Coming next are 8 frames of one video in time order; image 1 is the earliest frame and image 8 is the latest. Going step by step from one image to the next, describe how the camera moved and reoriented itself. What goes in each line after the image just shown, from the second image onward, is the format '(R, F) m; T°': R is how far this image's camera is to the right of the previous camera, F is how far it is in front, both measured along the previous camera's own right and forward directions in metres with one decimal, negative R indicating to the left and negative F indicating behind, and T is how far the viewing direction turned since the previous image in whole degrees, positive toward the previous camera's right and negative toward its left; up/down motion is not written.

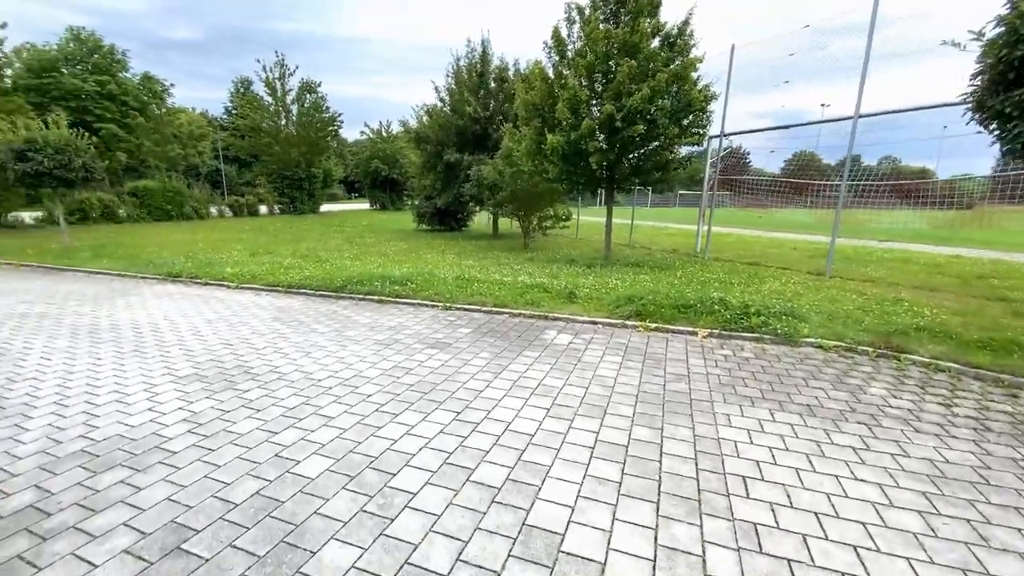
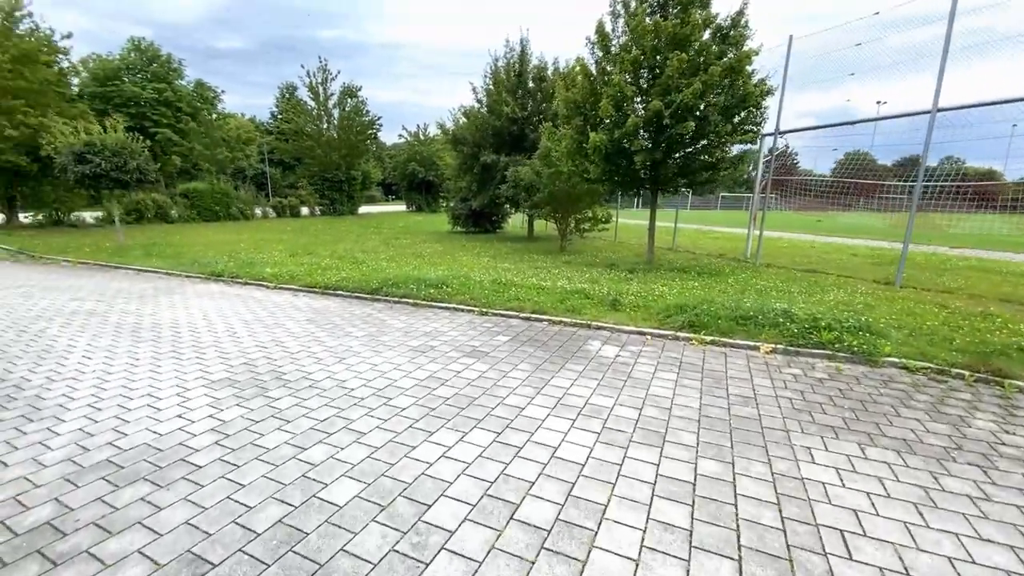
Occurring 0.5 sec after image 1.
(-0.1, +0.3) m; -4°
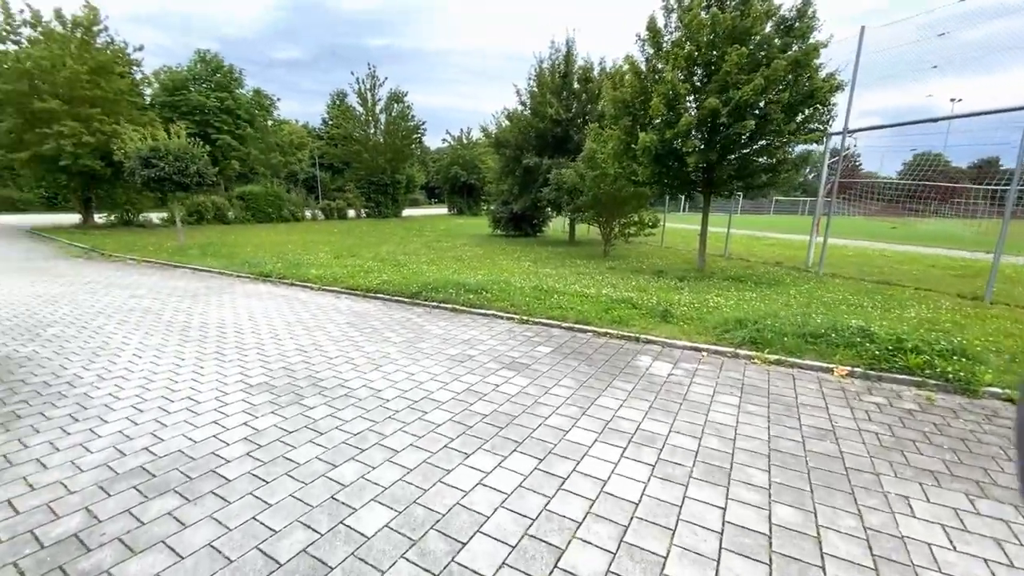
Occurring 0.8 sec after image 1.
(-0.1, +0.3) m; -5°
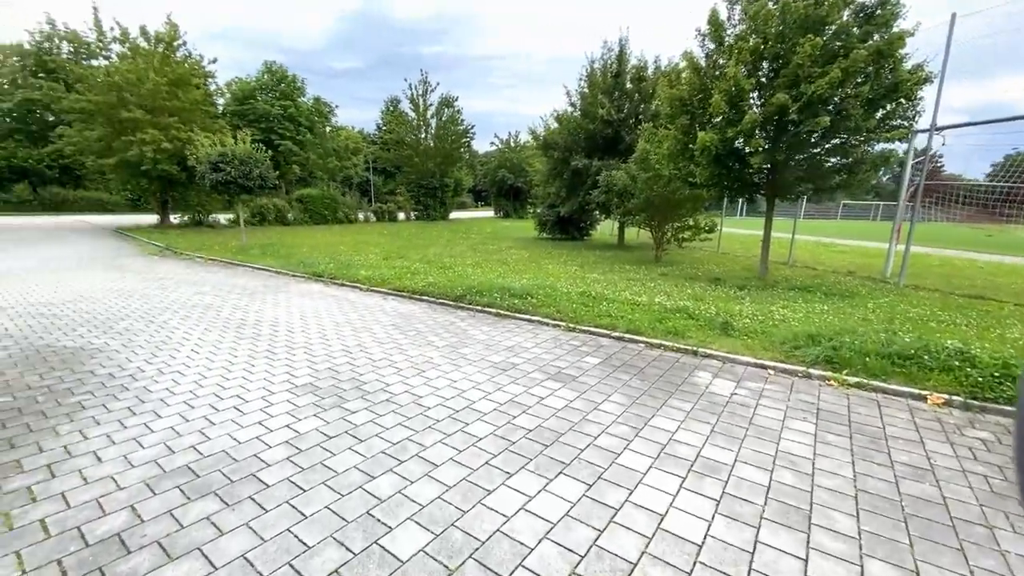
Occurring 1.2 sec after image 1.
(0.0, +0.2) m; -6°
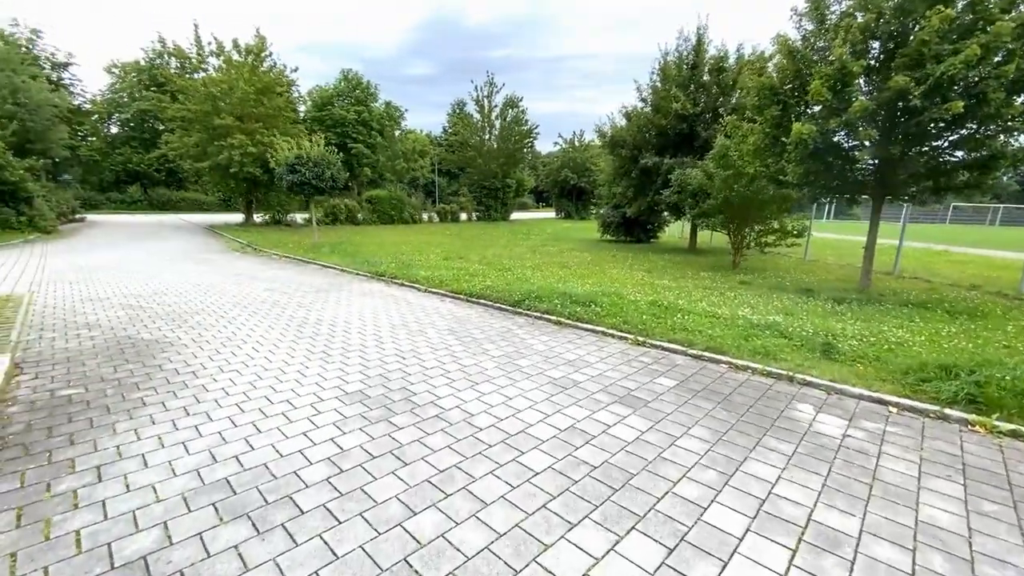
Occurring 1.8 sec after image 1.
(0.0, +0.4) m; -8°
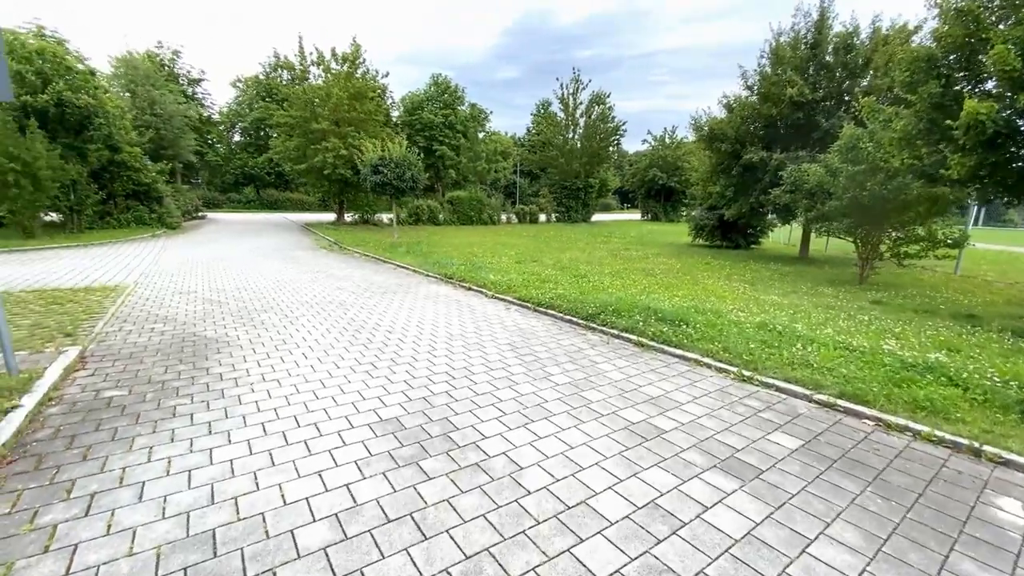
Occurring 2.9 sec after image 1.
(+0.1, +0.7) m; -10°
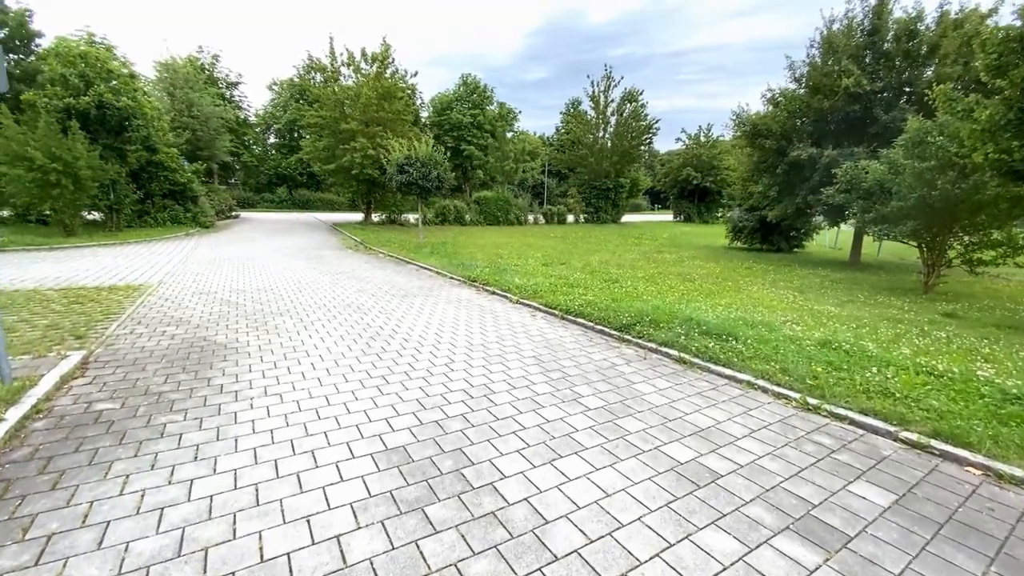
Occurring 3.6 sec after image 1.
(0.0, +0.5) m; -3°
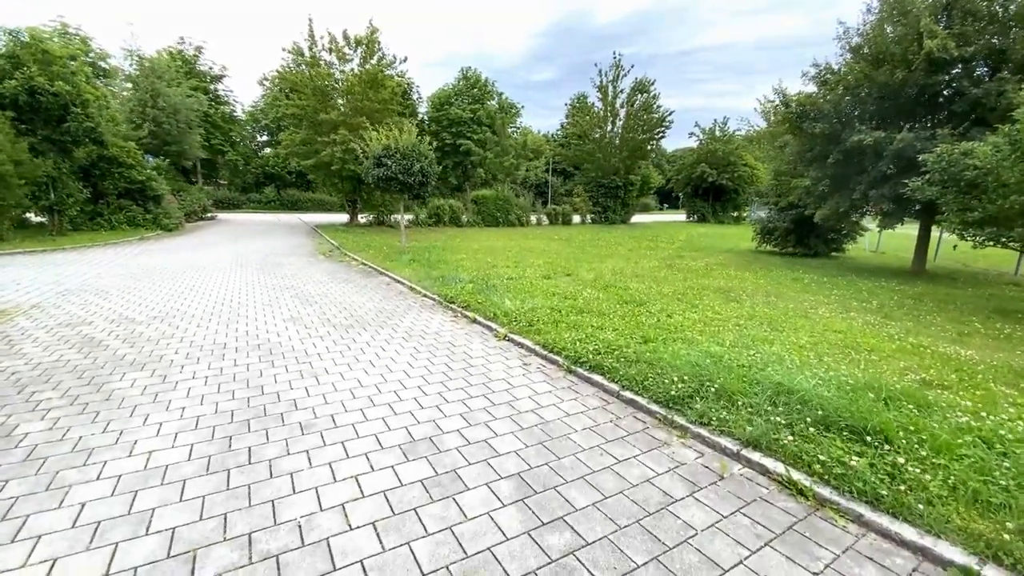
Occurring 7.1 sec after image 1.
(+0.2, +2.1) m; -1°
